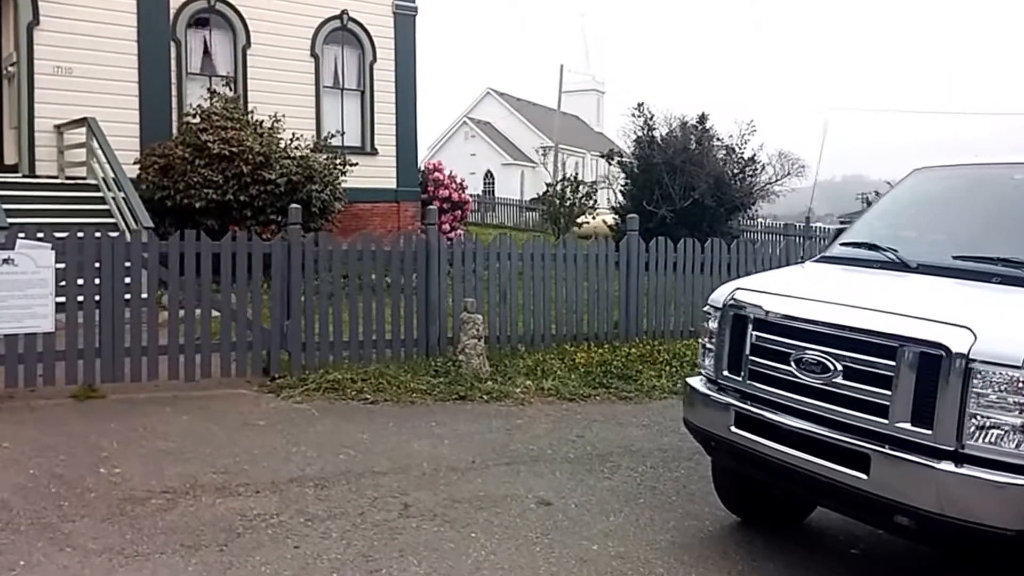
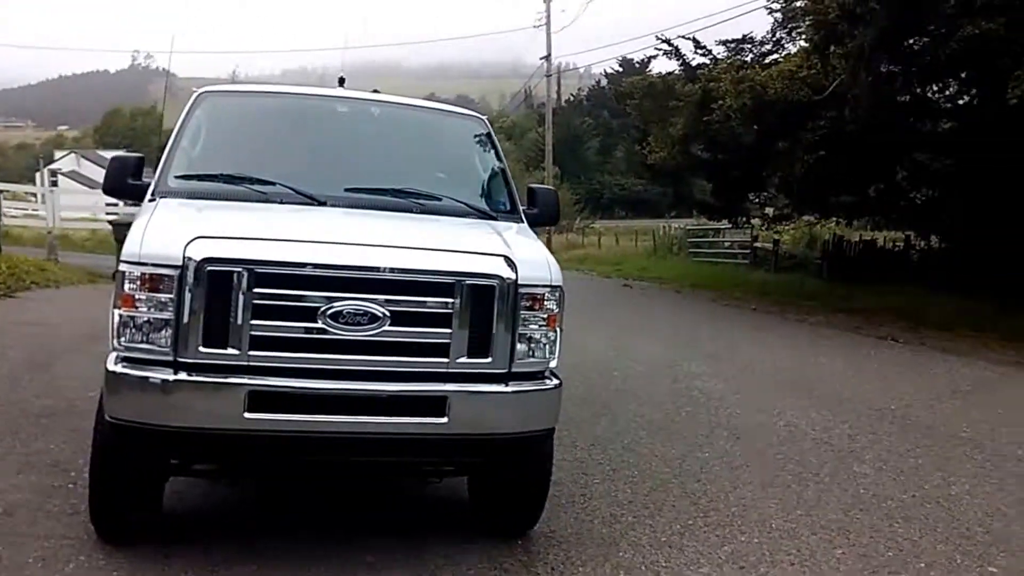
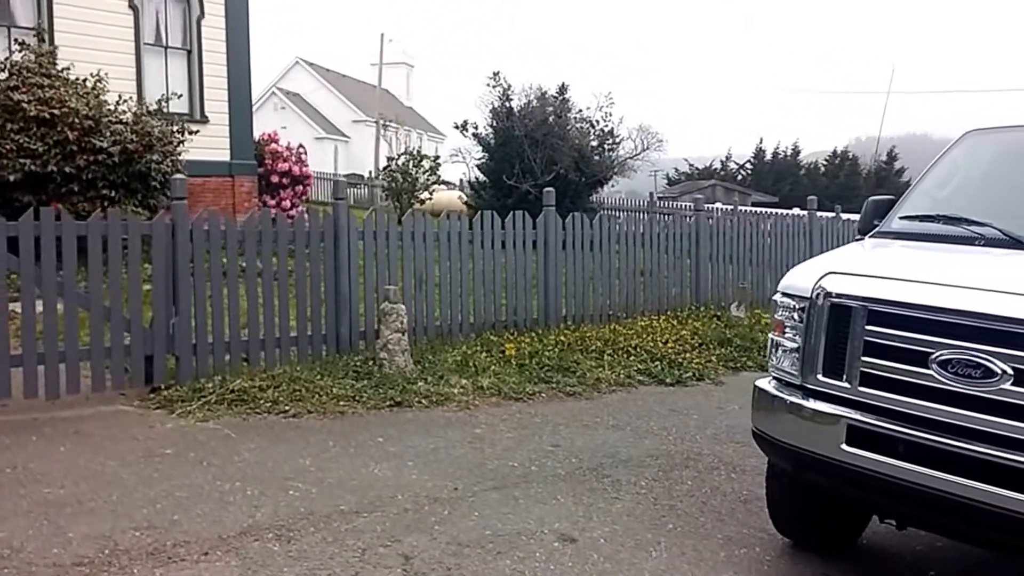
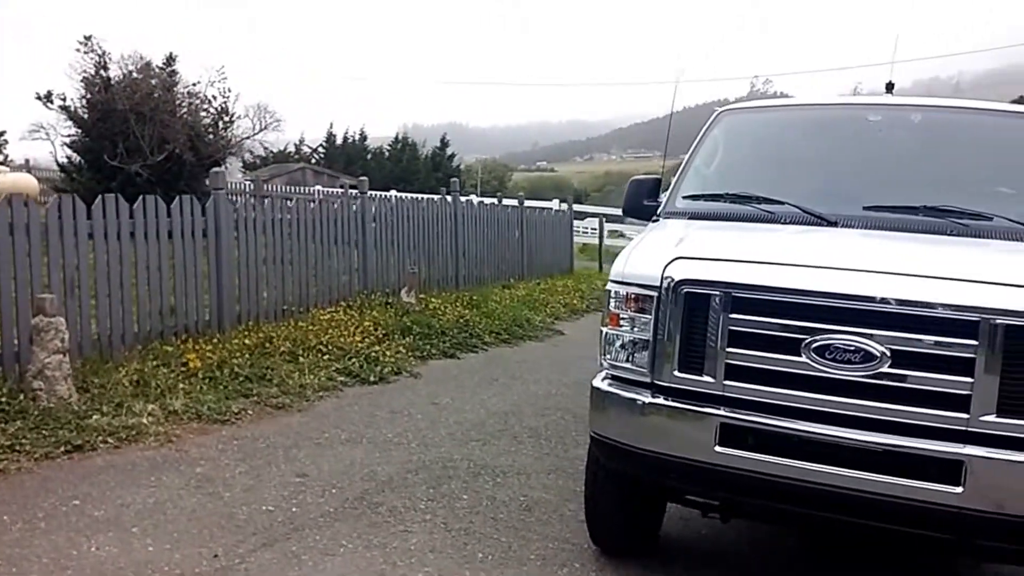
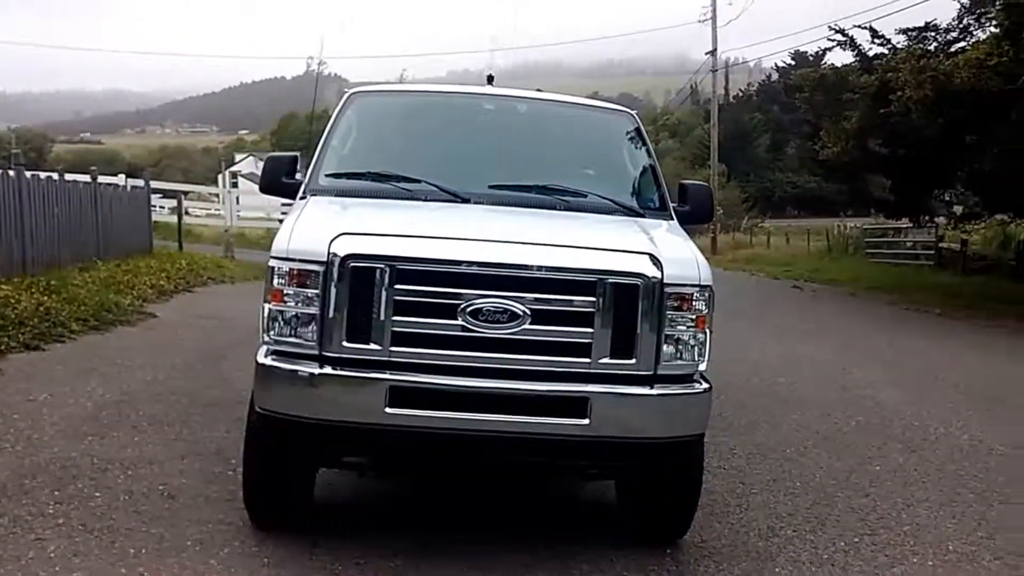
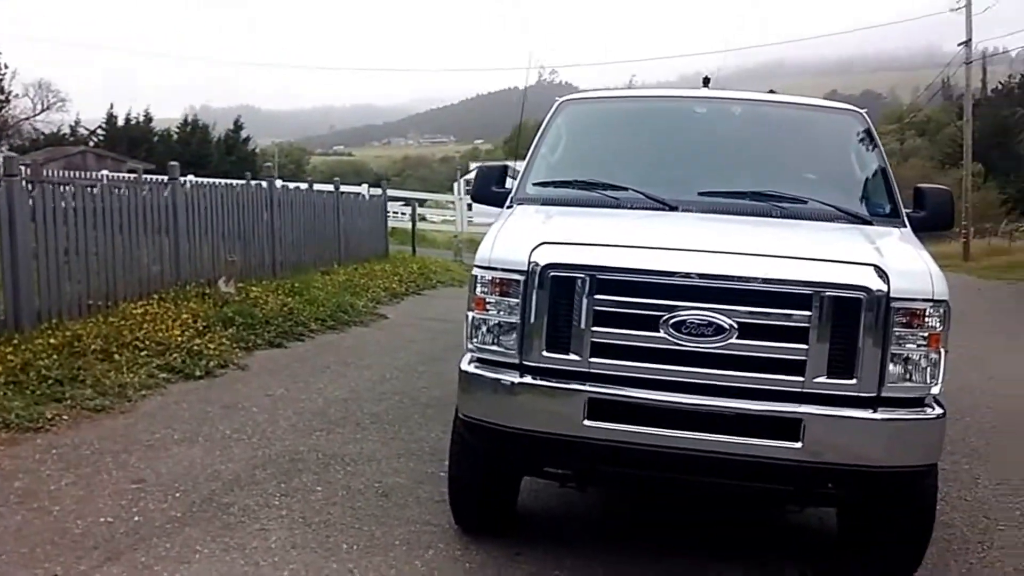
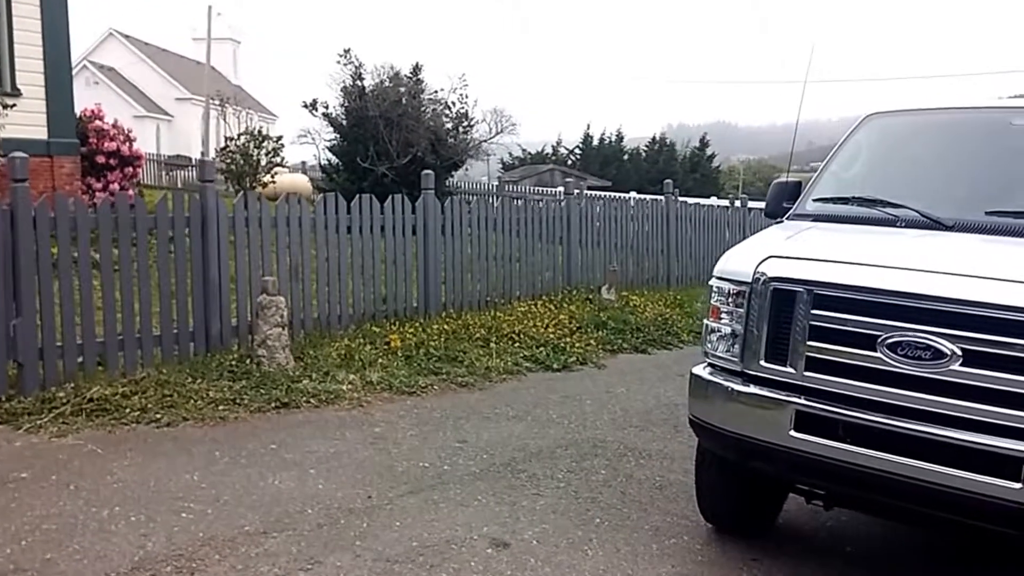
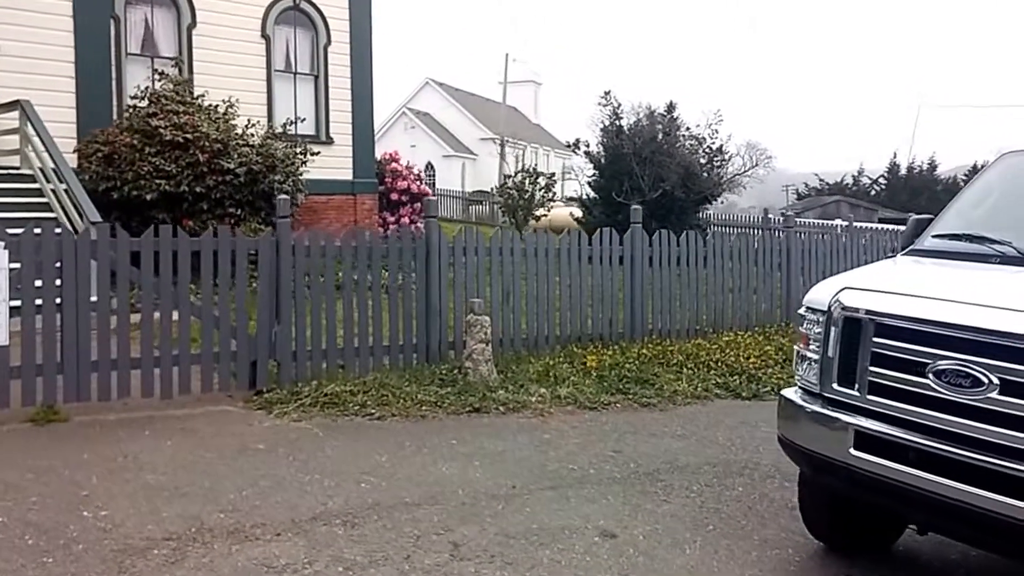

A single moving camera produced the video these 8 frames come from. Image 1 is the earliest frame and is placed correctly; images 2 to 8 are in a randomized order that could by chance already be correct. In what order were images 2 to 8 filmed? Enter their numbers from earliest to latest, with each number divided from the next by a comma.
8, 3, 7, 4, 6, 5, 2
